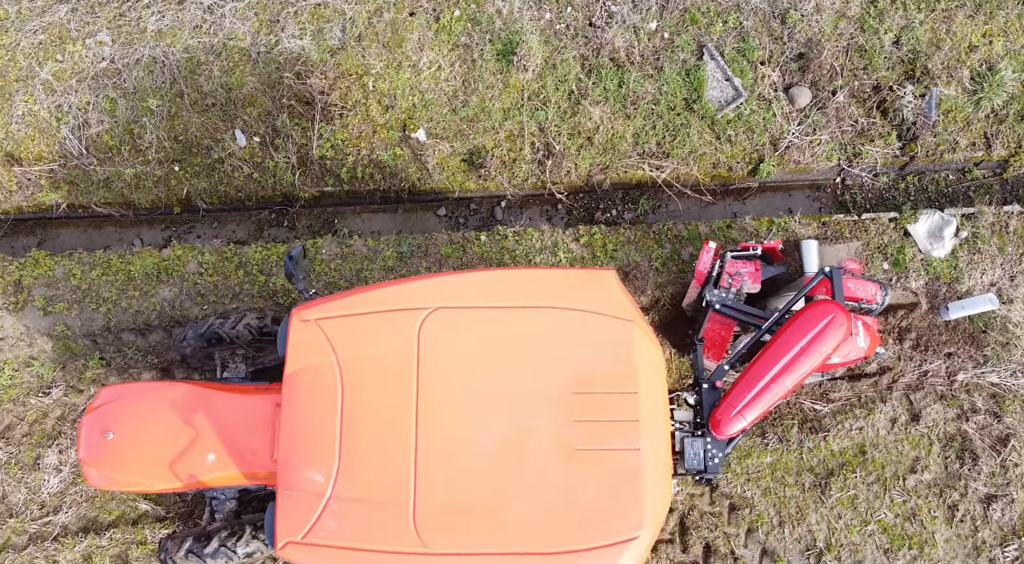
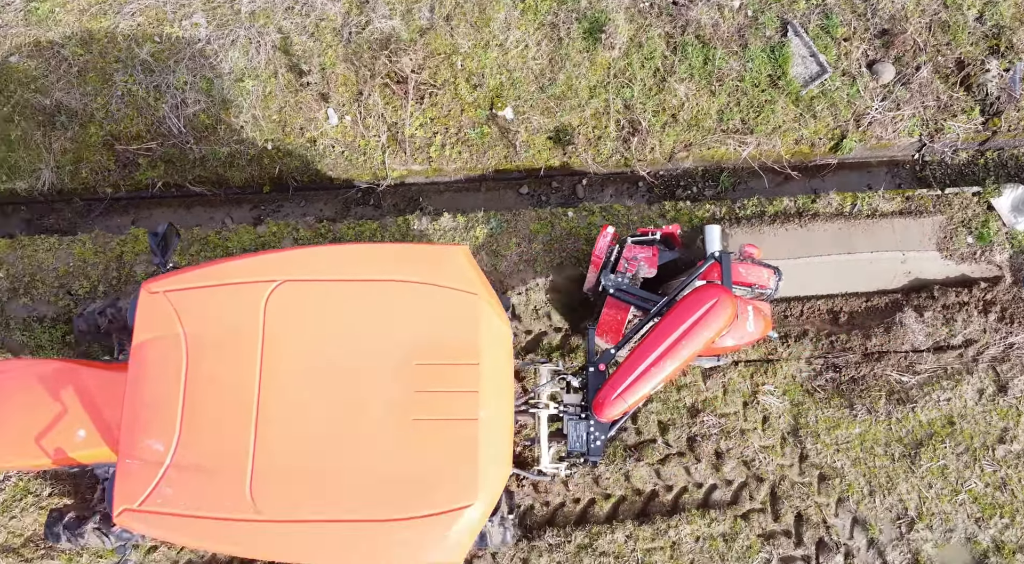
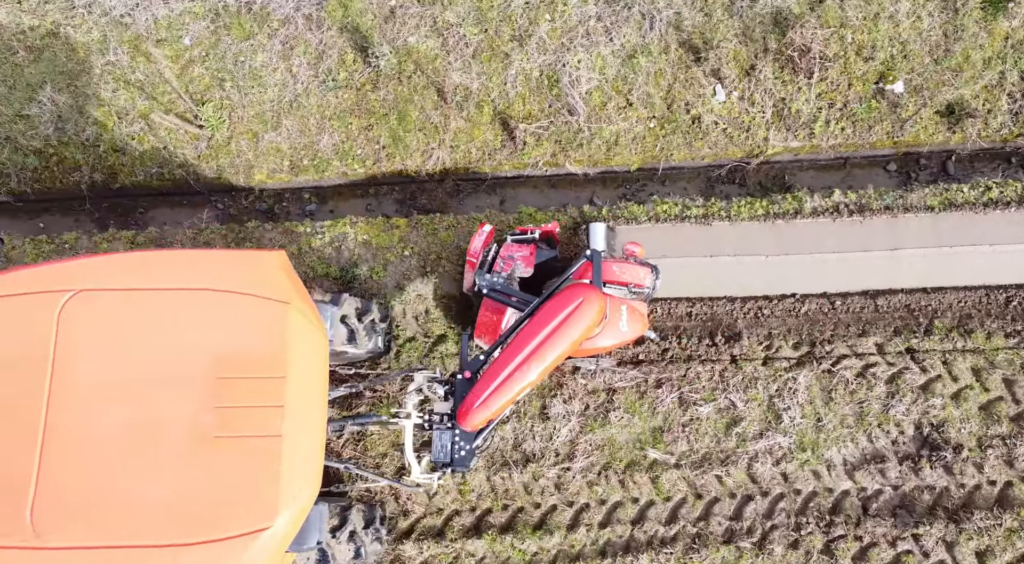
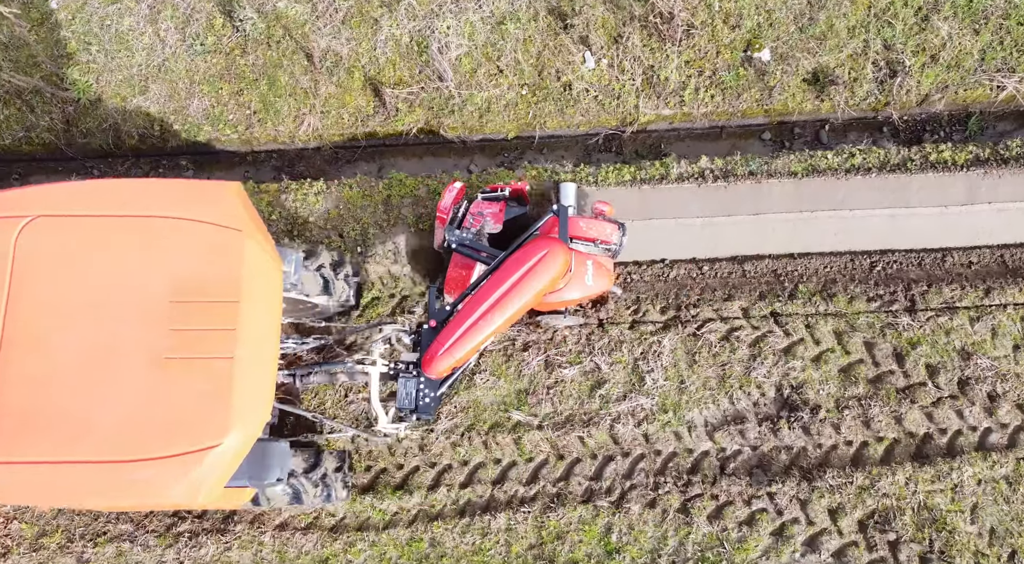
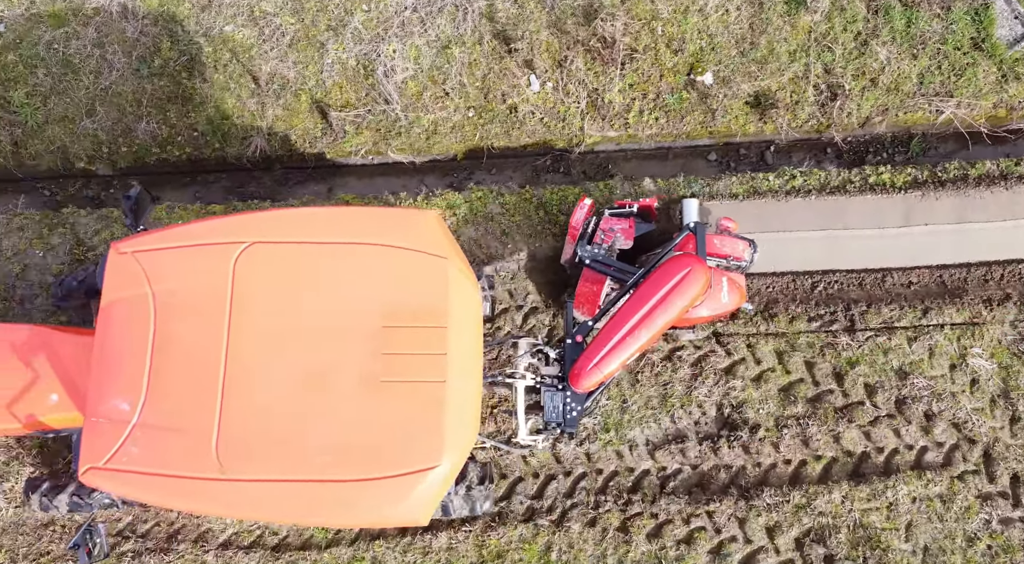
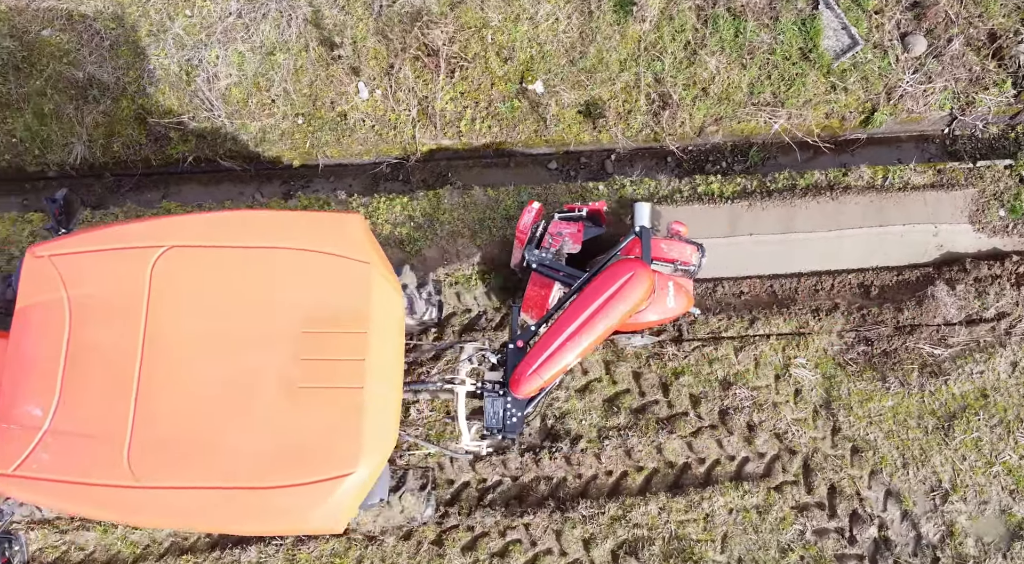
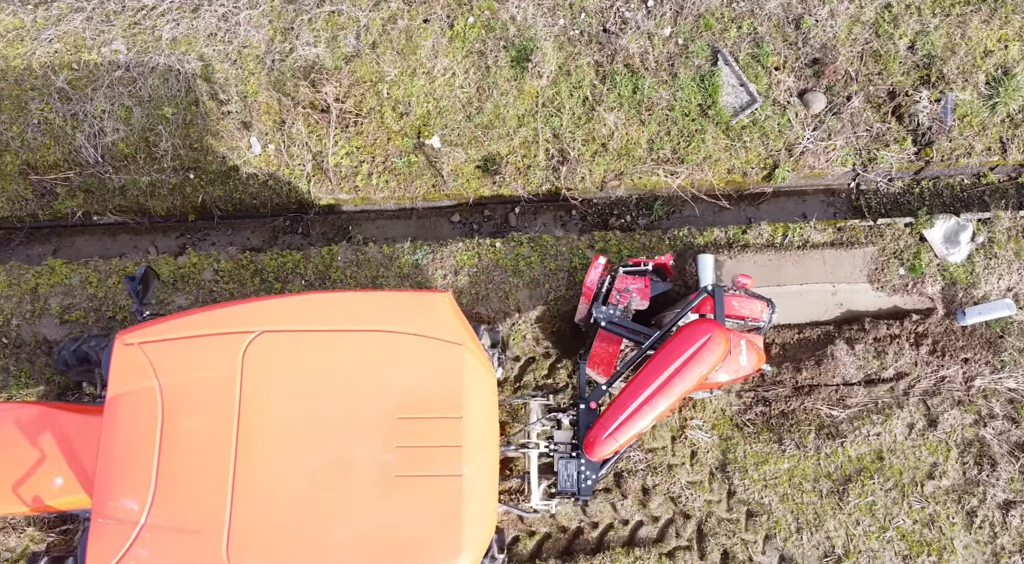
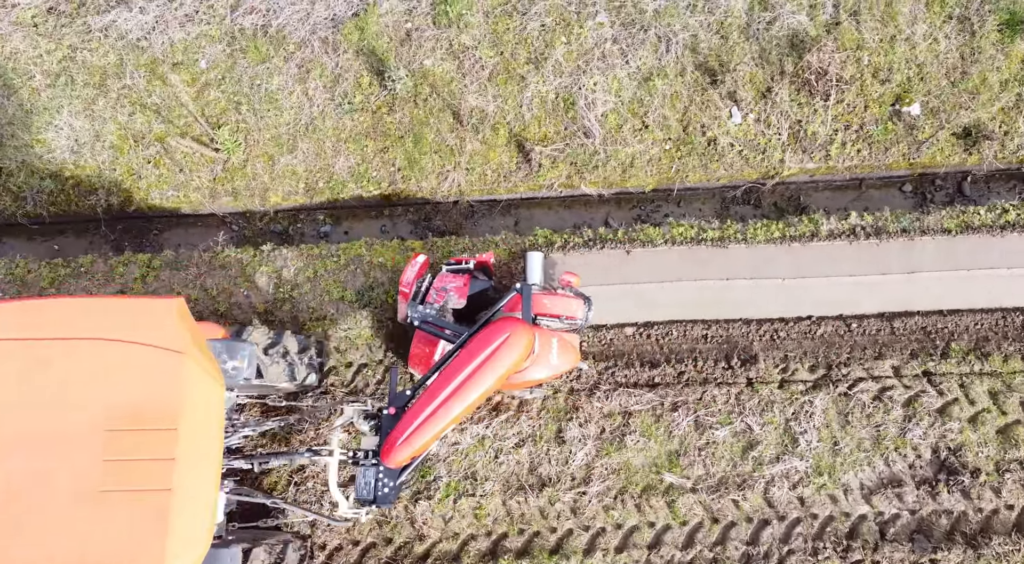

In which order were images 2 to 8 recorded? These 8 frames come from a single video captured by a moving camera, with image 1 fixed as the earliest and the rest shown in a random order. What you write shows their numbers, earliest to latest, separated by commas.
7, 2, 6, 5, 4, 3, 8
